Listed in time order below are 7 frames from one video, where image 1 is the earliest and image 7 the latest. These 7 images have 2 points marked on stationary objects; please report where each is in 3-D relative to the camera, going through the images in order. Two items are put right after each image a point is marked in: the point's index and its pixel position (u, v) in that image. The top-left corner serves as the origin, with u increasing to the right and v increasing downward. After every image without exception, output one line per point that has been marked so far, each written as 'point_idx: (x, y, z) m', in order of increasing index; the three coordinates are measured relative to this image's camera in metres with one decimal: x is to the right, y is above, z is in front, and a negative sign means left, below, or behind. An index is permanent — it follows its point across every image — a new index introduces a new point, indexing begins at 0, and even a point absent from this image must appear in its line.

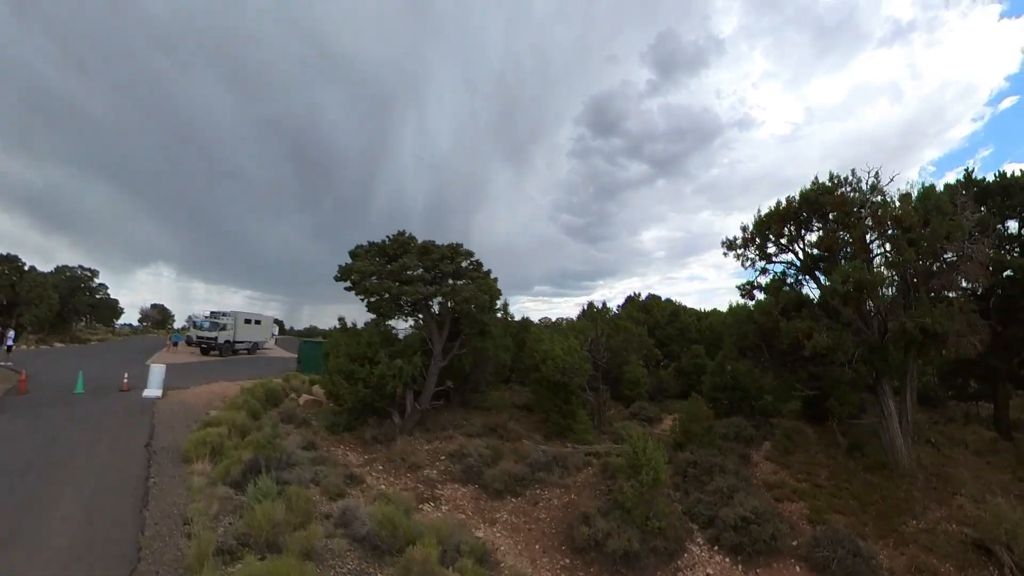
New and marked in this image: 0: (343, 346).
0: (-3.8, -1.2, +12.6) m
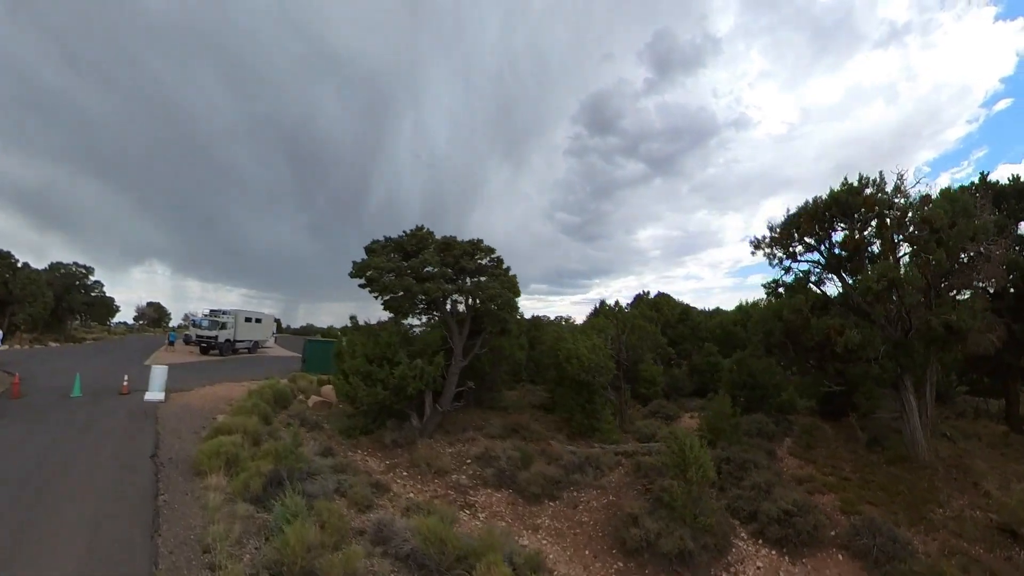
0: (-3.3, -1.2, +11.9) m
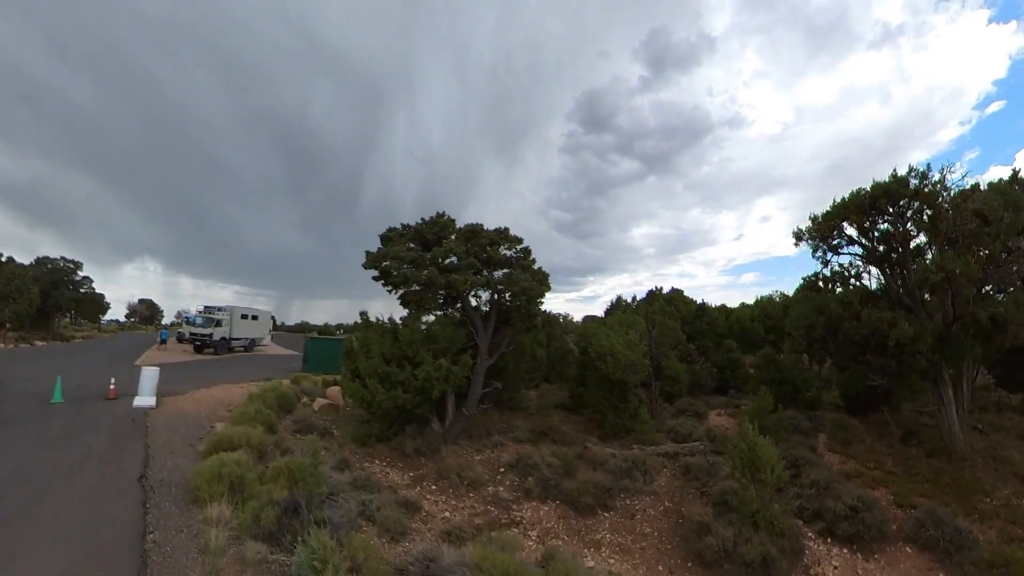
0: (-2.6, -1.0, +10.7) m
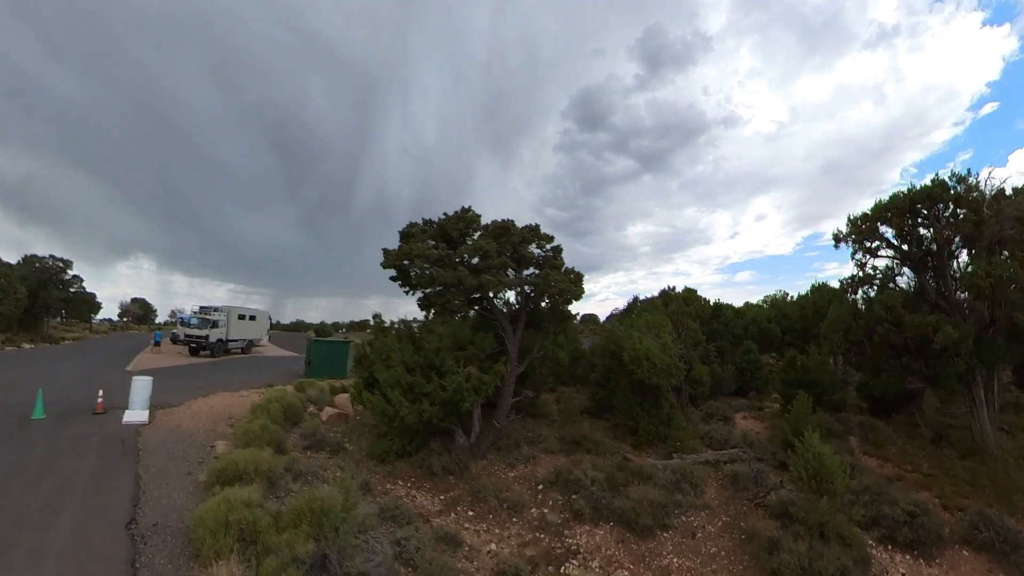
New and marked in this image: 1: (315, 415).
0: (-2.0, -1.1, +9.6) m
1: (-4.5, -2.8, +12.4) m
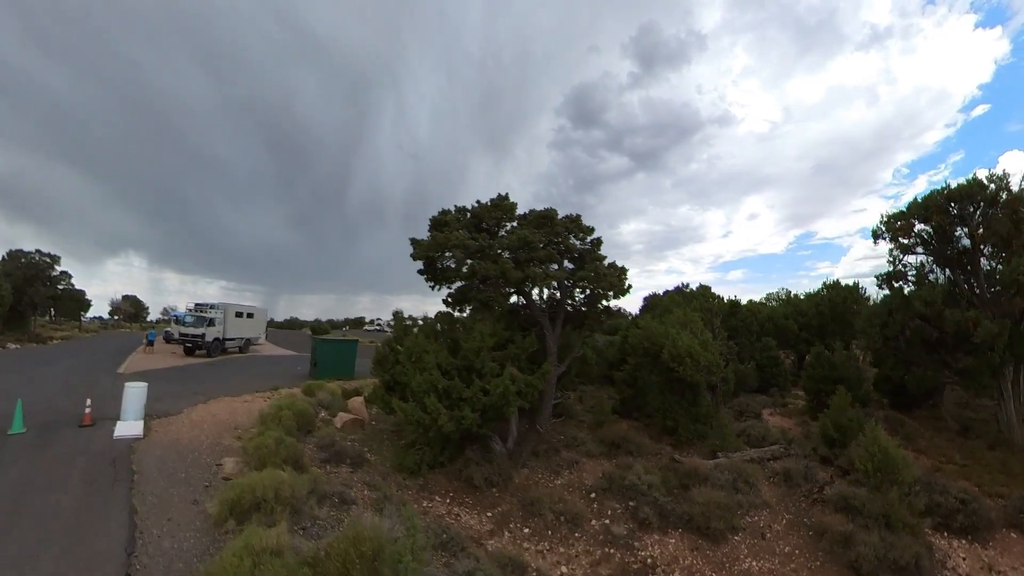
0: (-1.3, -1.0, +8.4) m
1: (-3.8, -2.7, +11.2) m
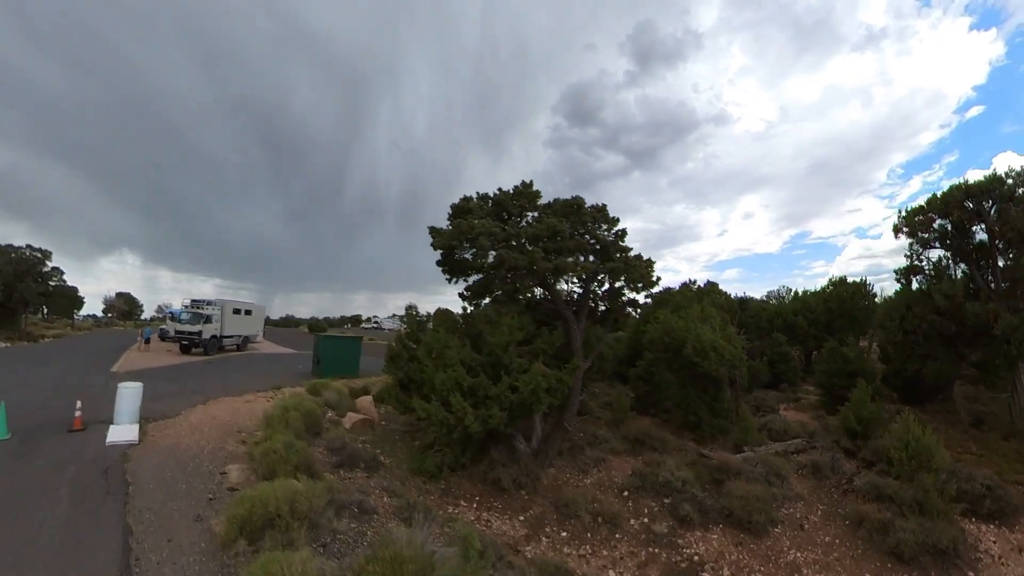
0: (-0.9, -0.9, +7.8) m
1: (-3.4, -2.6, +10.5) m
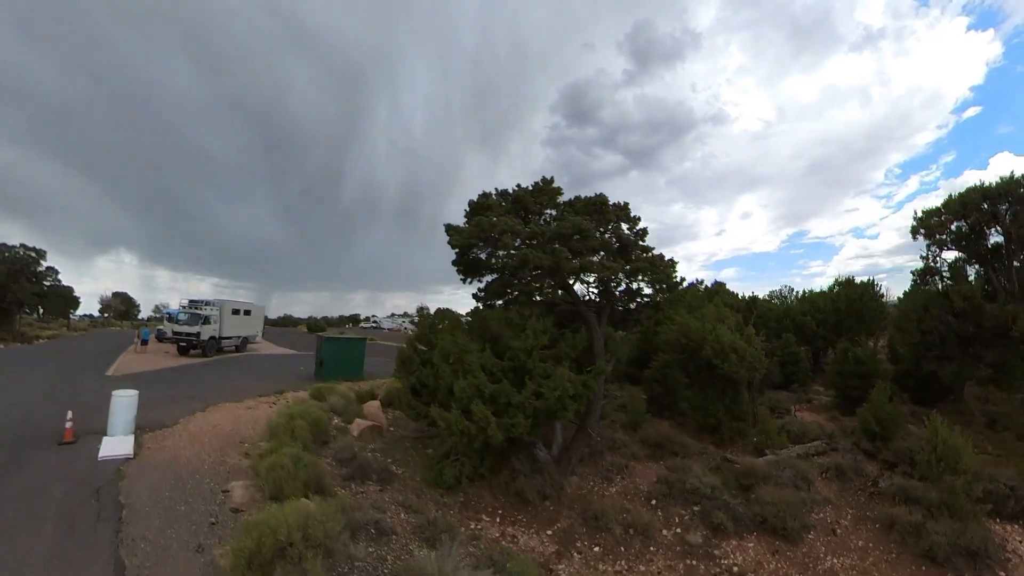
0: (-0.6, -0.9, +7.2) m
1: (-3.1, -2.6, +10.0) m
